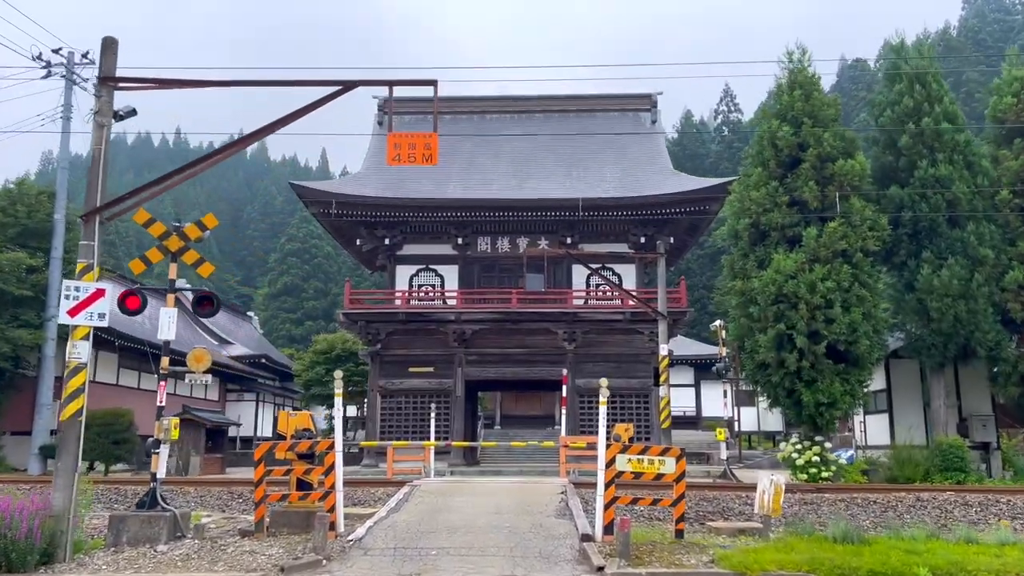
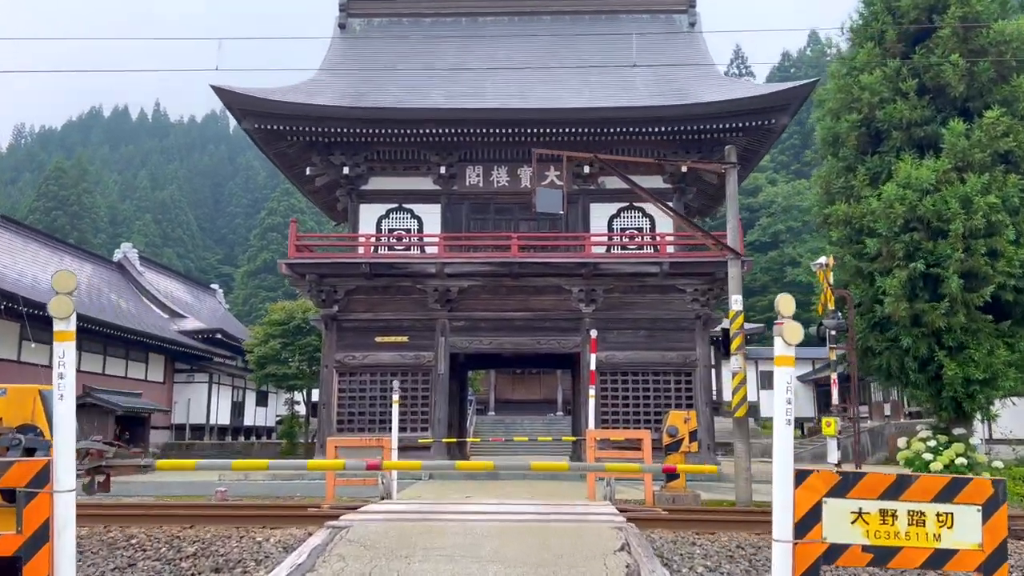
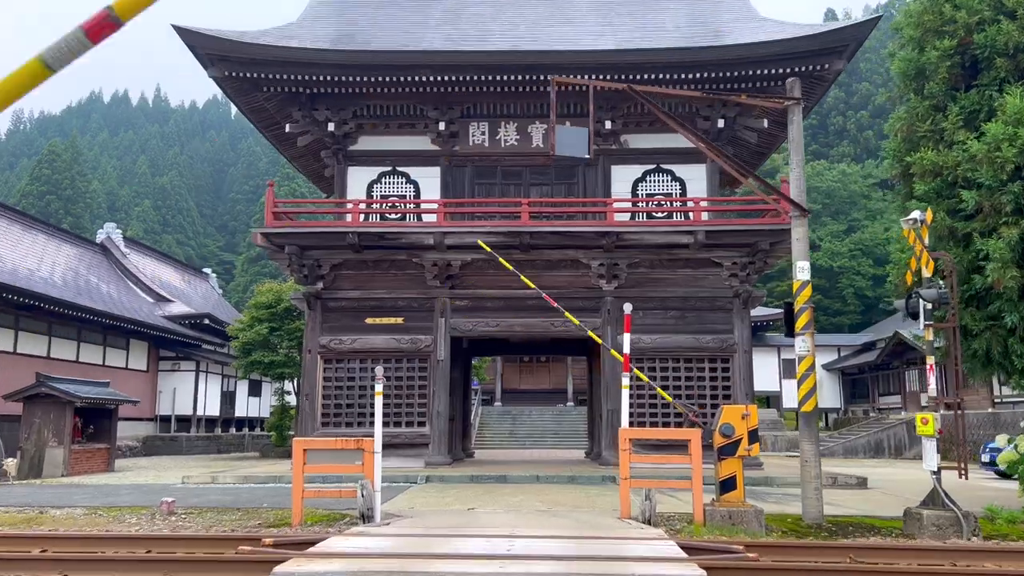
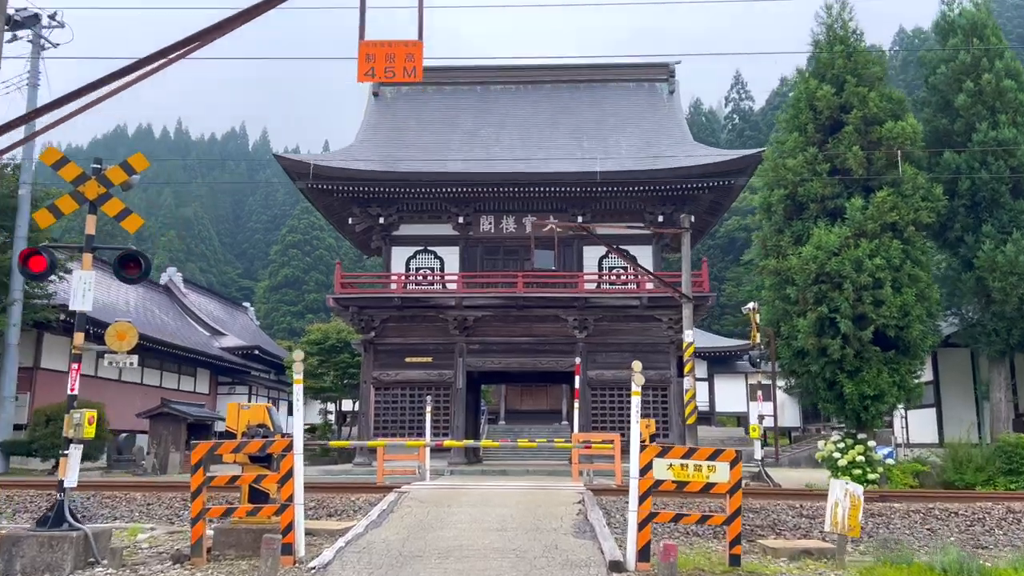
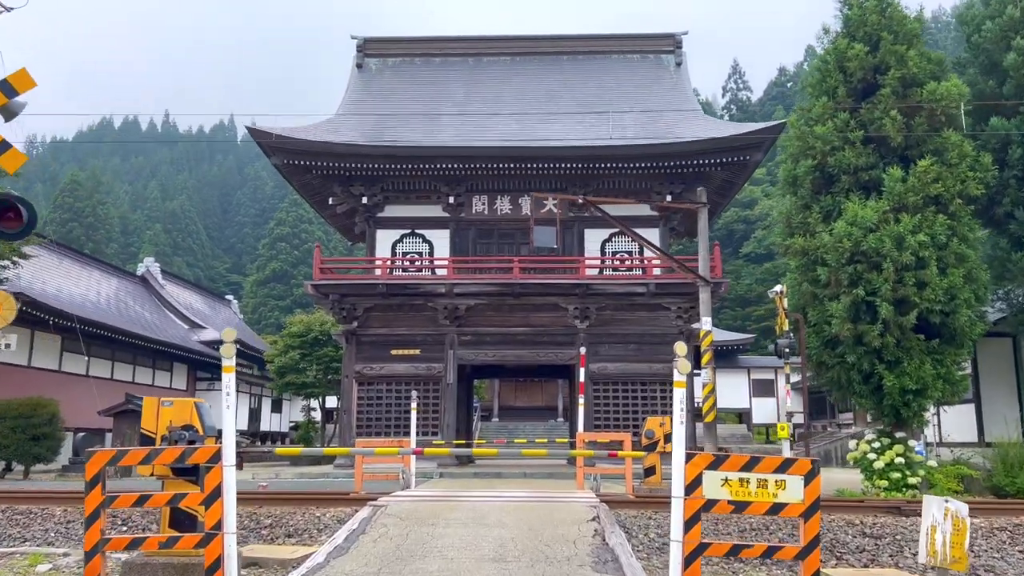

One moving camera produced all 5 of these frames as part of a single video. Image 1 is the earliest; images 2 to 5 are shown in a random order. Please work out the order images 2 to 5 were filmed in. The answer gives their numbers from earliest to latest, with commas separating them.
4, 5, 2, 3
